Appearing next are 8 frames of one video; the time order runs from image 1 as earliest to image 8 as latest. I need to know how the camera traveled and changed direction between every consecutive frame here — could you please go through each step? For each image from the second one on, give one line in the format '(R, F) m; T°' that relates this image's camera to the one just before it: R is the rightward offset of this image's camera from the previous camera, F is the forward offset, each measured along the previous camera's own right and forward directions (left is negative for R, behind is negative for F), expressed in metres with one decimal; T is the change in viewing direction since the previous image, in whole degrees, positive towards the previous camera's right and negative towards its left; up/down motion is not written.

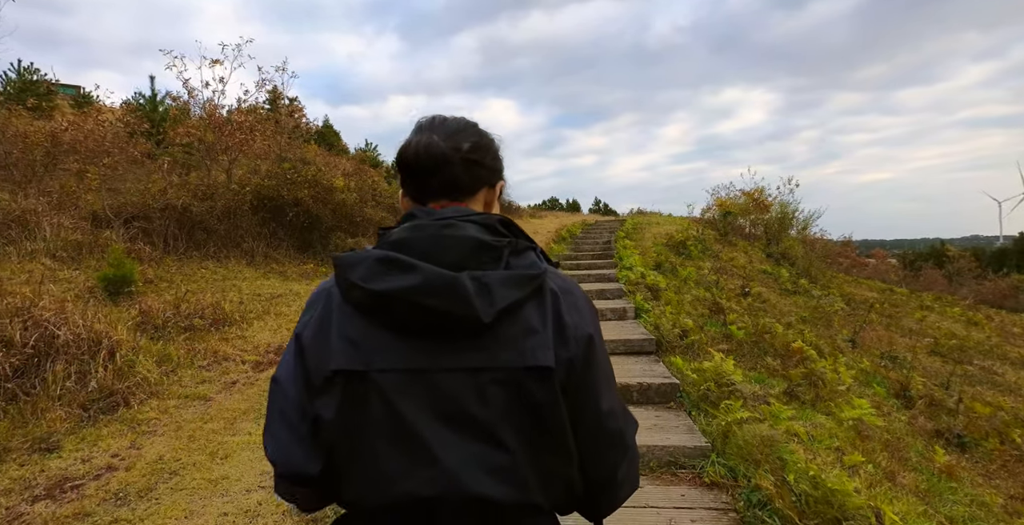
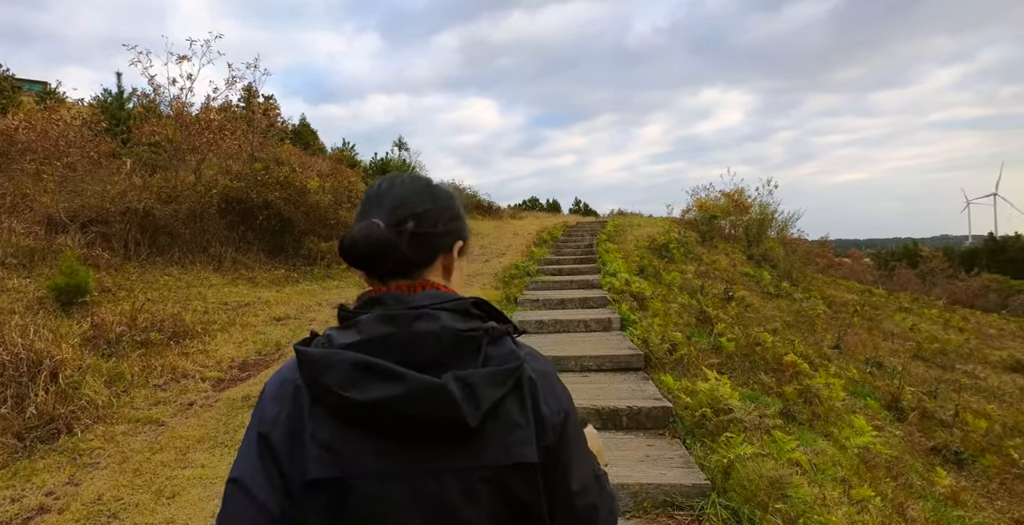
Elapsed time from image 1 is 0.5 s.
(0.0, +0.3) m; +2°
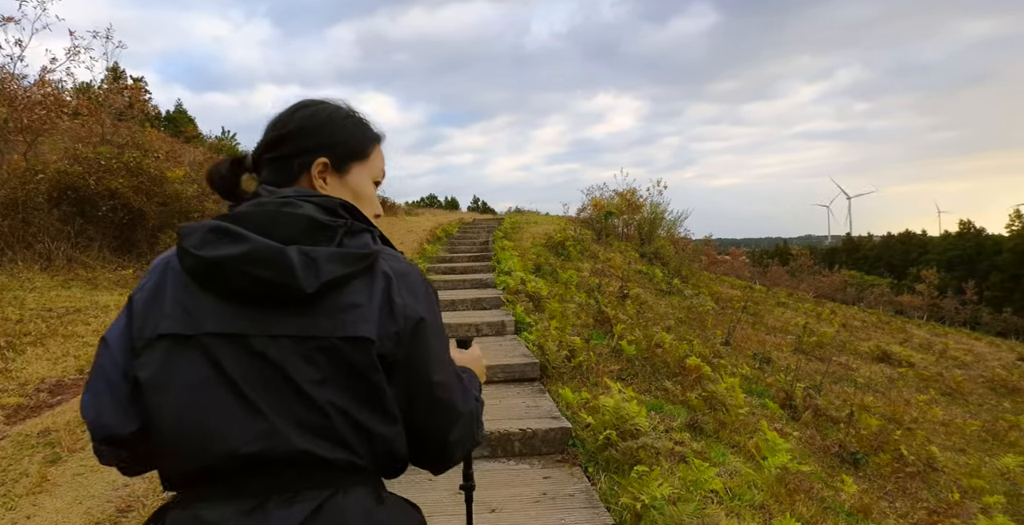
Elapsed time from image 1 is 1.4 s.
(+0.1, +0.5) m; +9°
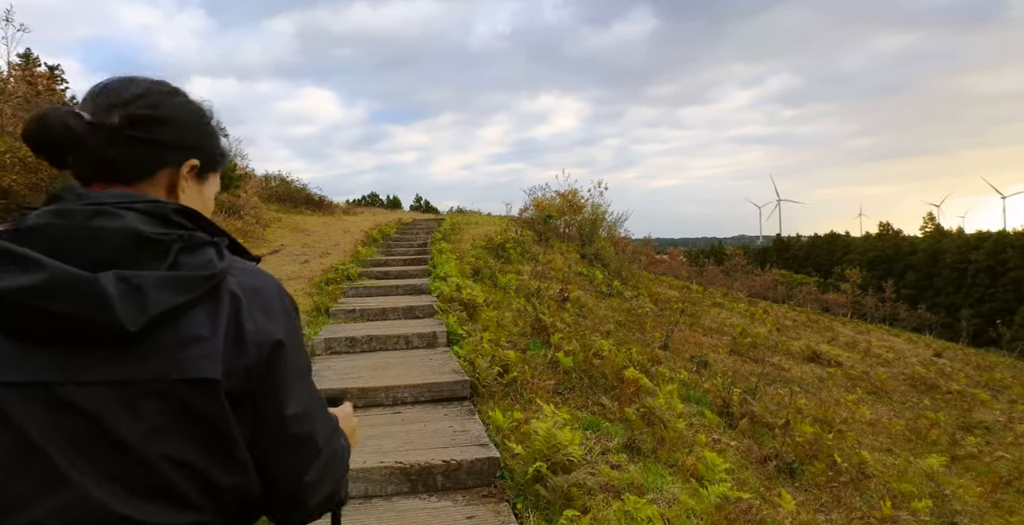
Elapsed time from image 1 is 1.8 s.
(+0.1, +0.2) m; +5°
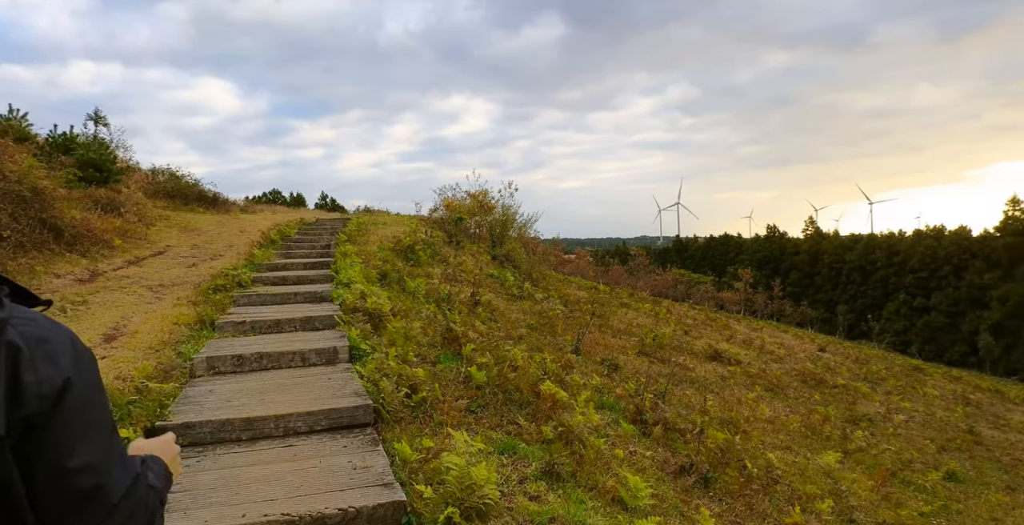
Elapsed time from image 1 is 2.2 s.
(0.0, +0.3) m; +8°
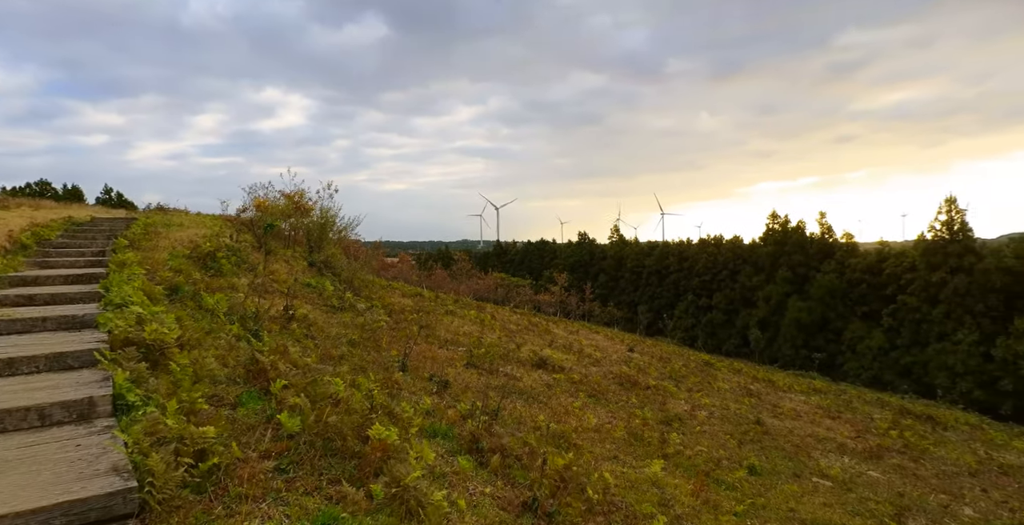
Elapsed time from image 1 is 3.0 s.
(0.0, +0.5) m; +16°
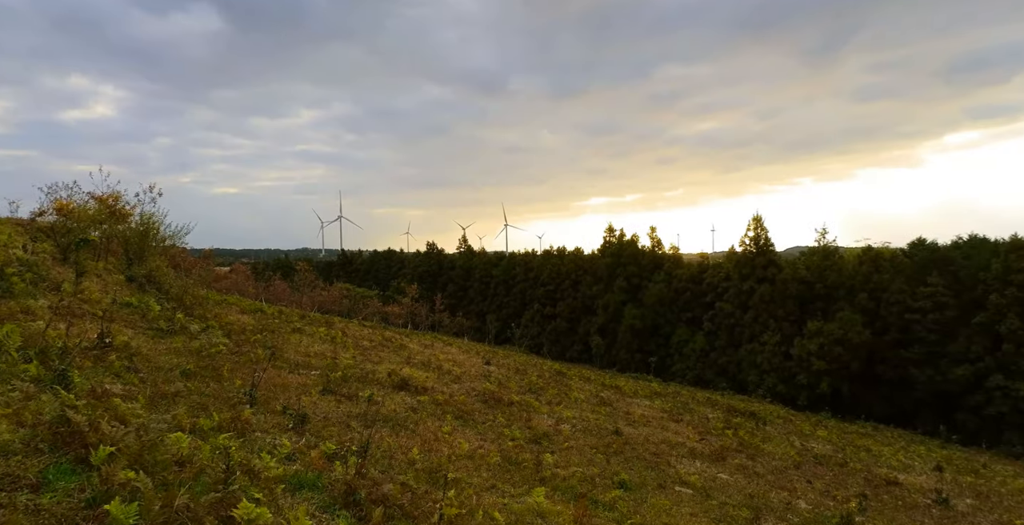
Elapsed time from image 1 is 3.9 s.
(-0.2, +0.4) m; +14°
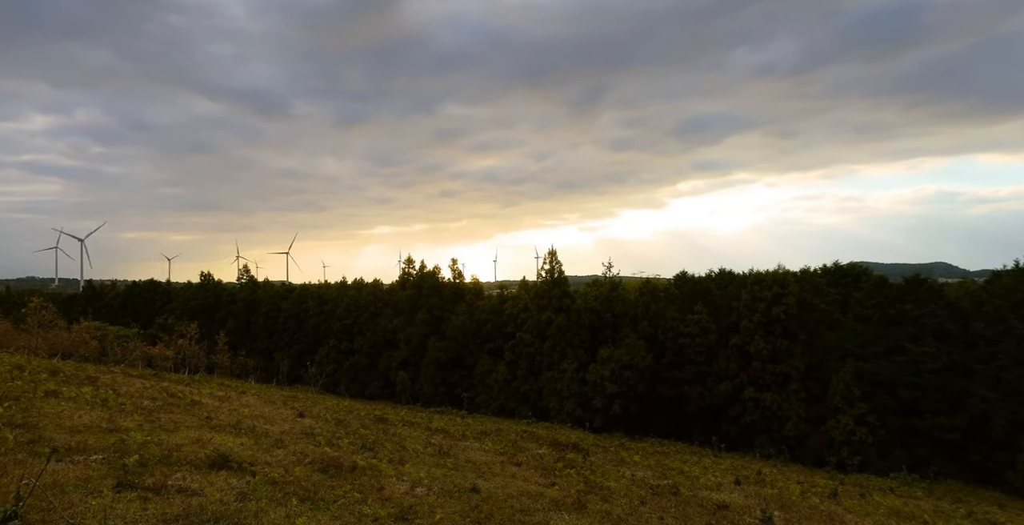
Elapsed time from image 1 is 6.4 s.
(-0.9, +1.1) m; +19°
